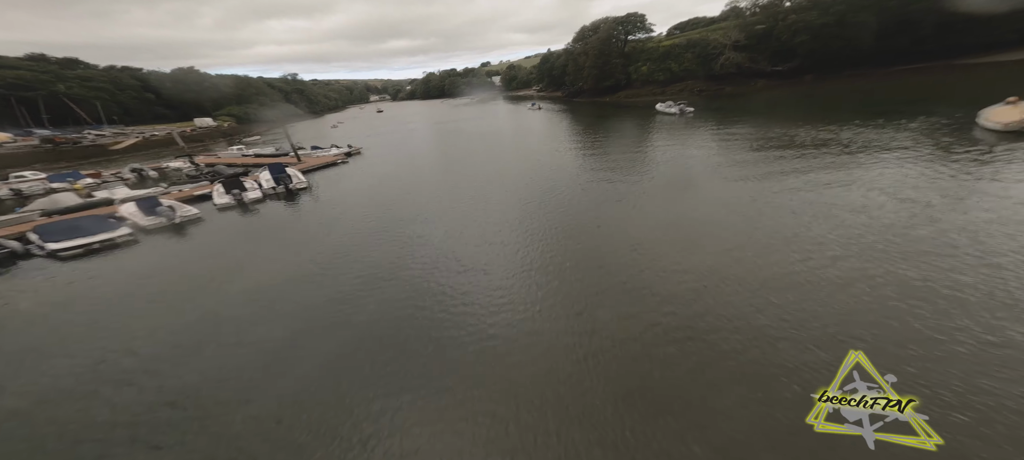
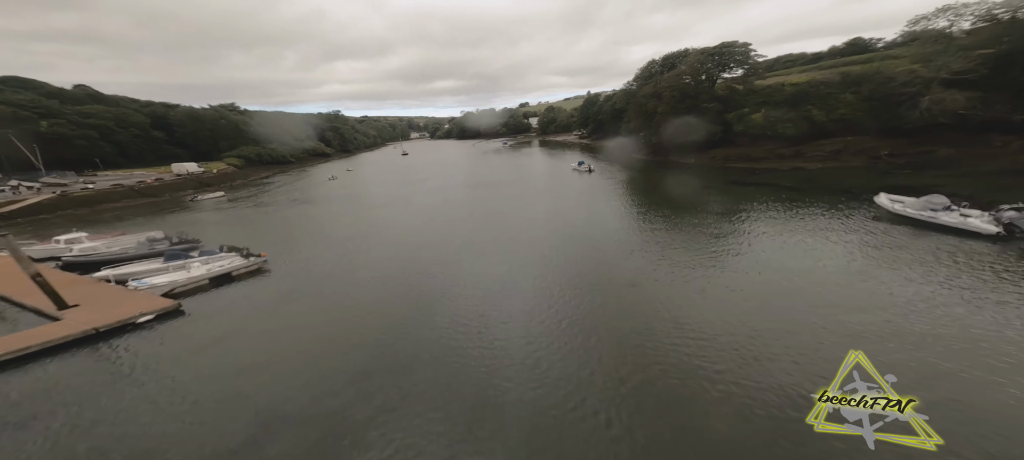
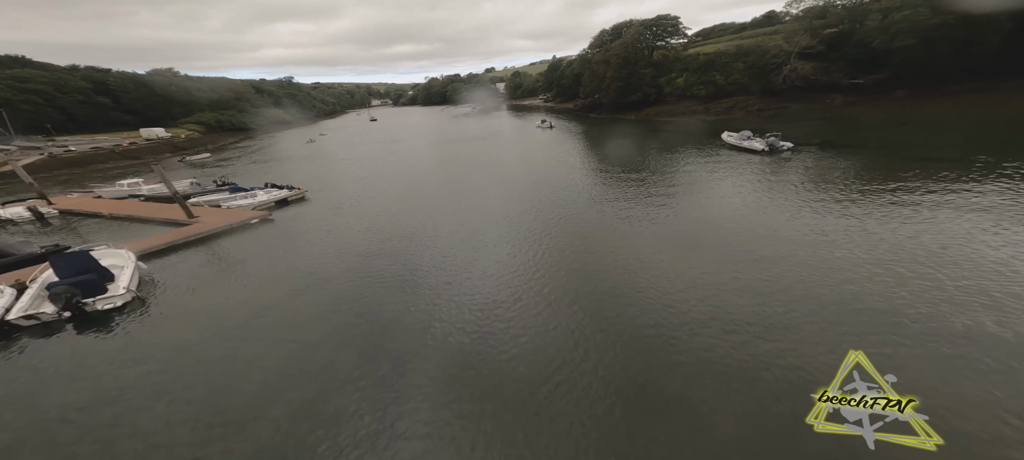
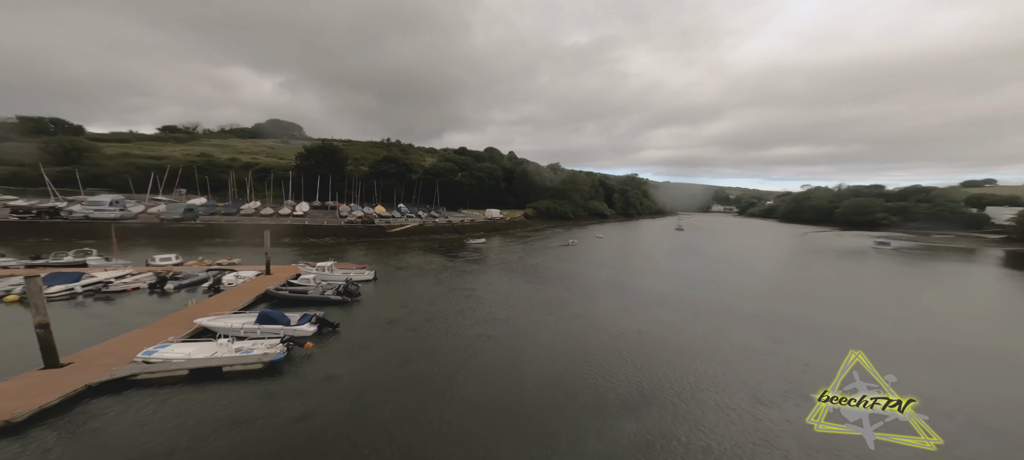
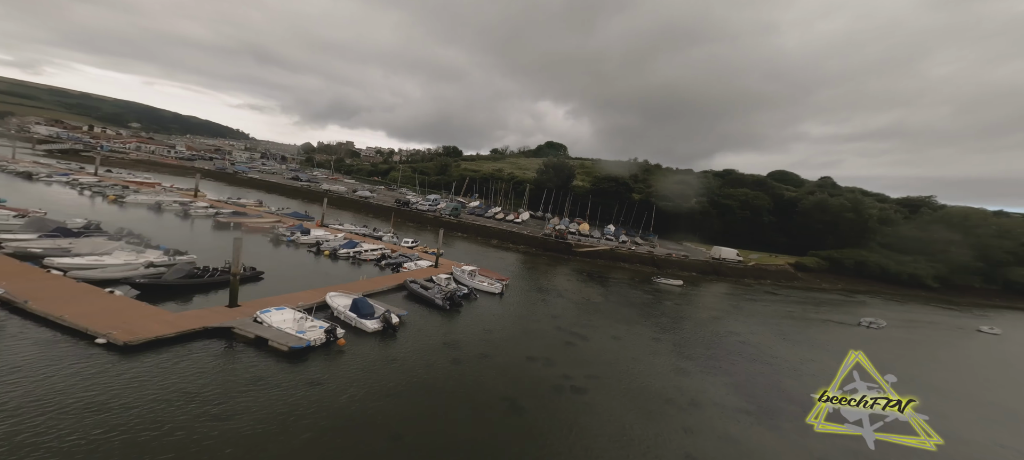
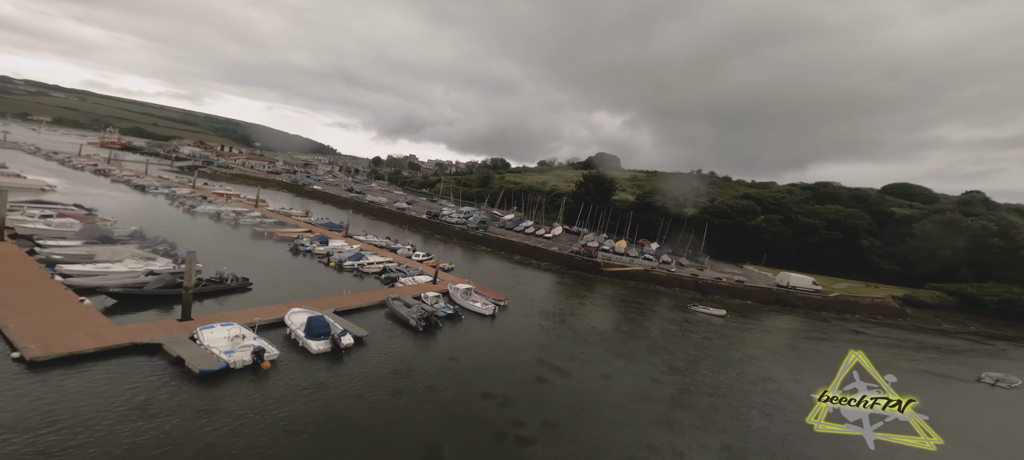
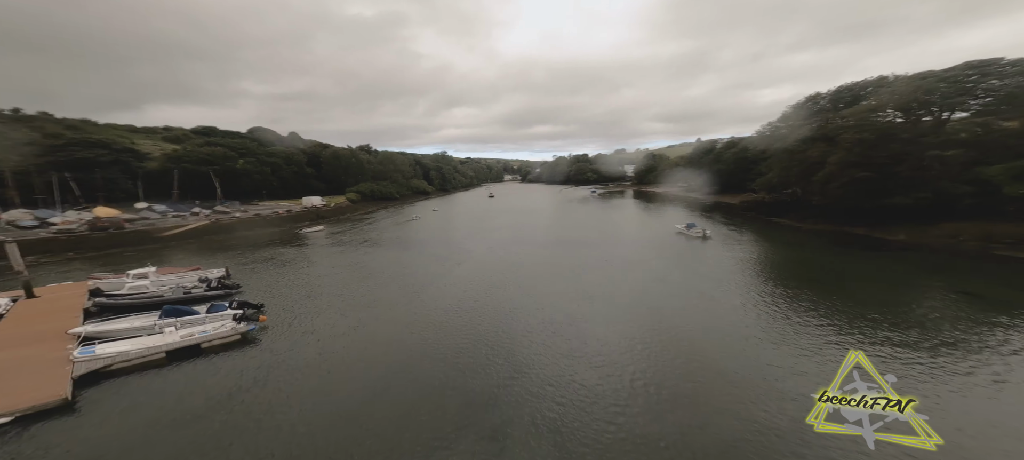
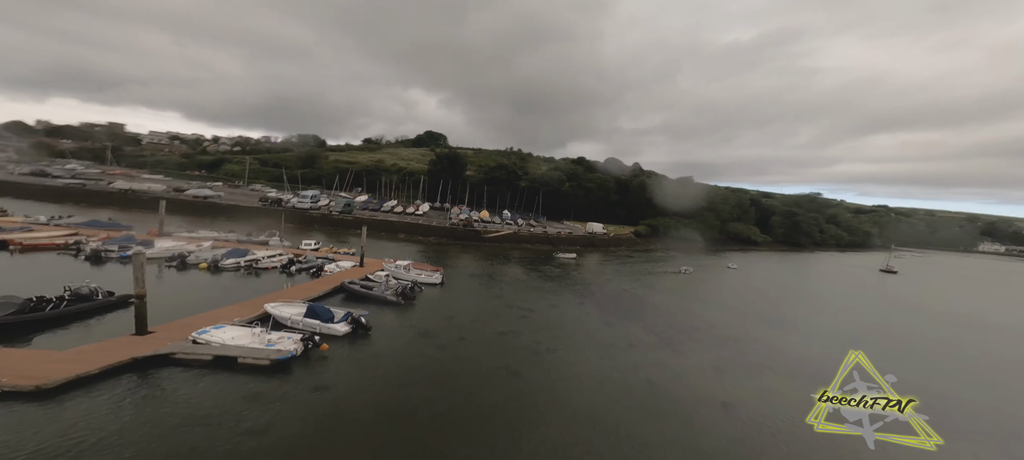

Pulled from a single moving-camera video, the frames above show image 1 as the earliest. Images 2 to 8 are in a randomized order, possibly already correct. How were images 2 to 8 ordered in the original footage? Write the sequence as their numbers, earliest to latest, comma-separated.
3, 2, 7, 4, 8, 5, 6
